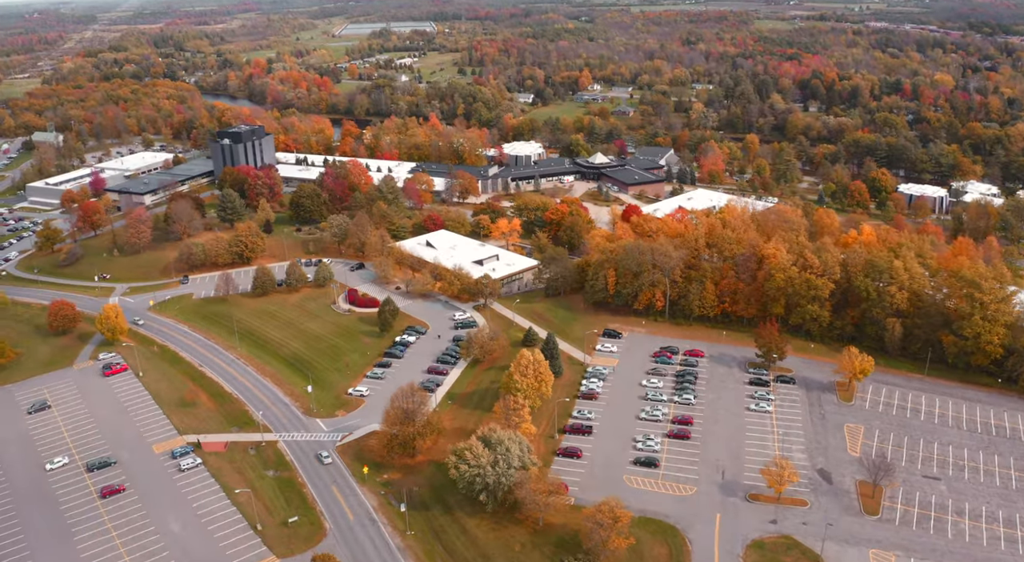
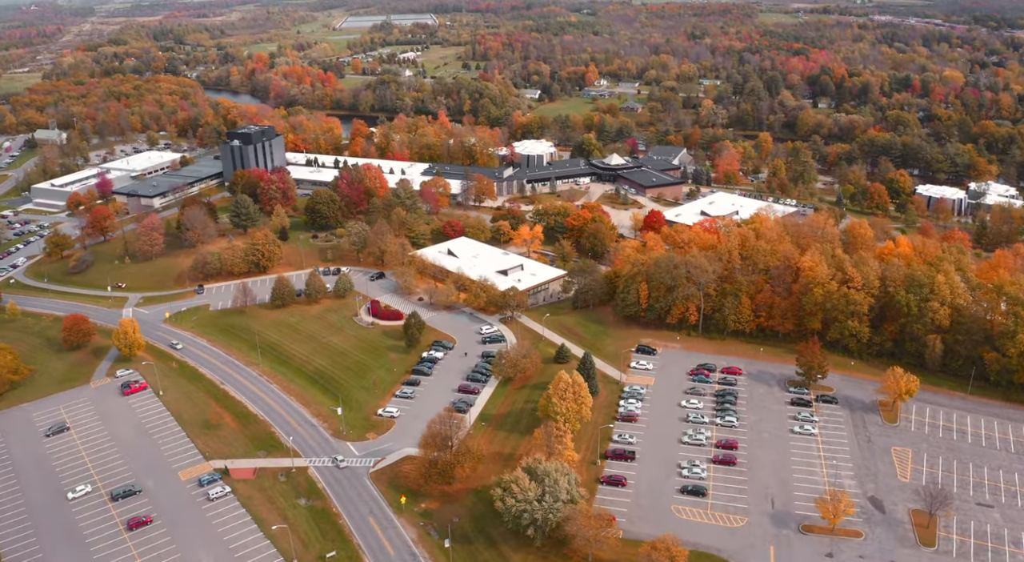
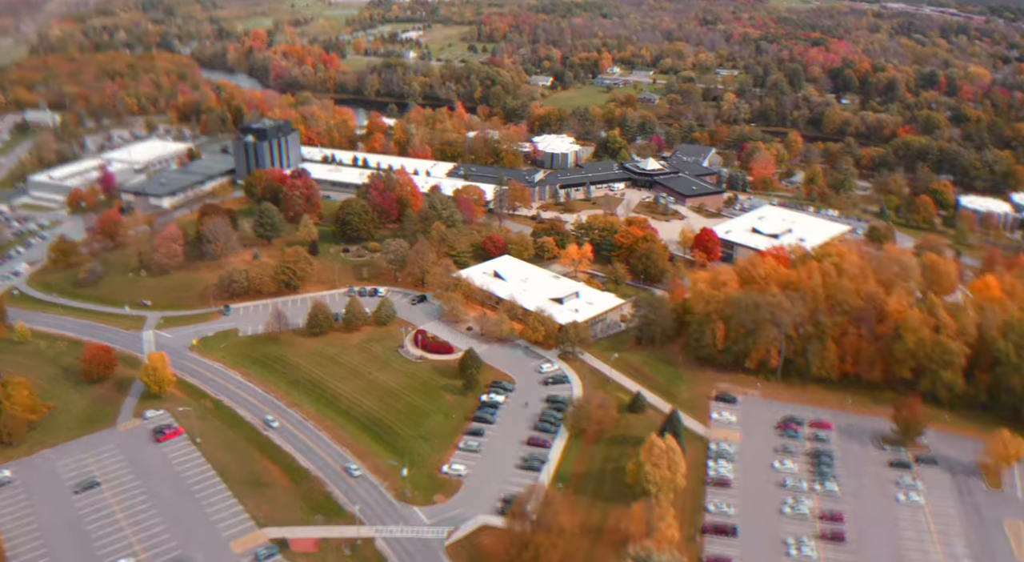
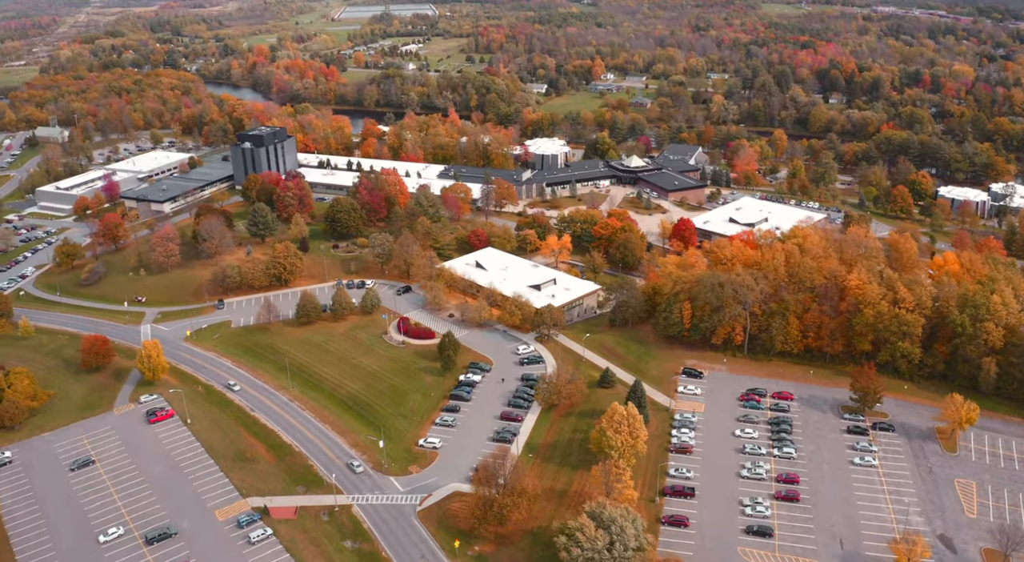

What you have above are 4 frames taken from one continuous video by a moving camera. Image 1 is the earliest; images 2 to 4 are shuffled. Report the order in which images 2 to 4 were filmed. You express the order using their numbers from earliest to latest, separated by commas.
2, 4, 3
